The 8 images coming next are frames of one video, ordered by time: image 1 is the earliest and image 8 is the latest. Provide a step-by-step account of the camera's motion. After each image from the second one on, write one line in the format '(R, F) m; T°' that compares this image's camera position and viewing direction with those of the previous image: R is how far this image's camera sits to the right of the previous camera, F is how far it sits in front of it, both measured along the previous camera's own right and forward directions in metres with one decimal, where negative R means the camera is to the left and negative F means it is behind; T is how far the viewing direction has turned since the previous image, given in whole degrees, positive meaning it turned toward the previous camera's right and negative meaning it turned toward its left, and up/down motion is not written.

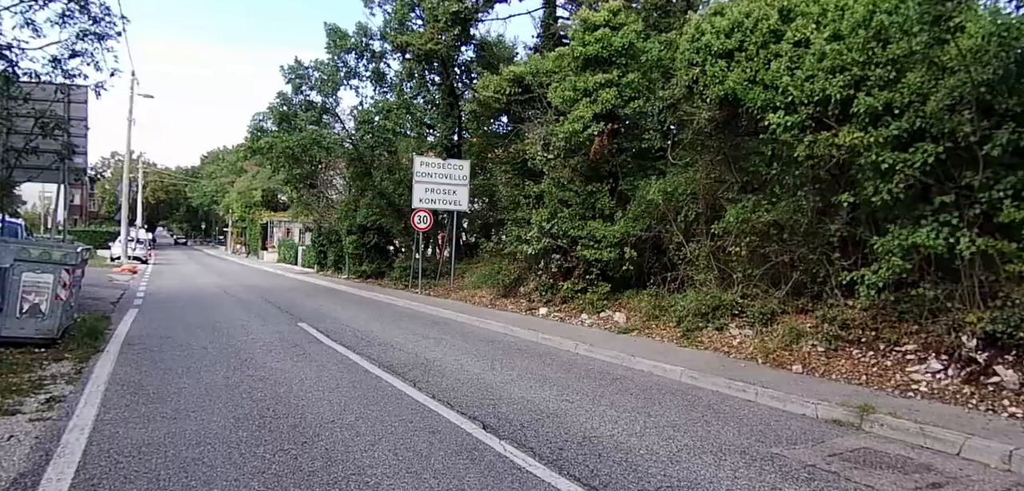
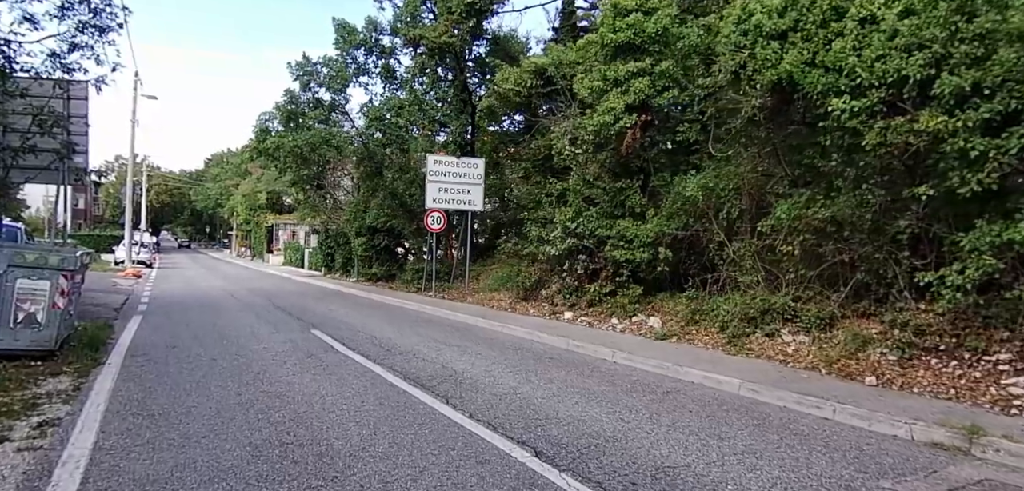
(-0.4, +0.7) m; 0°
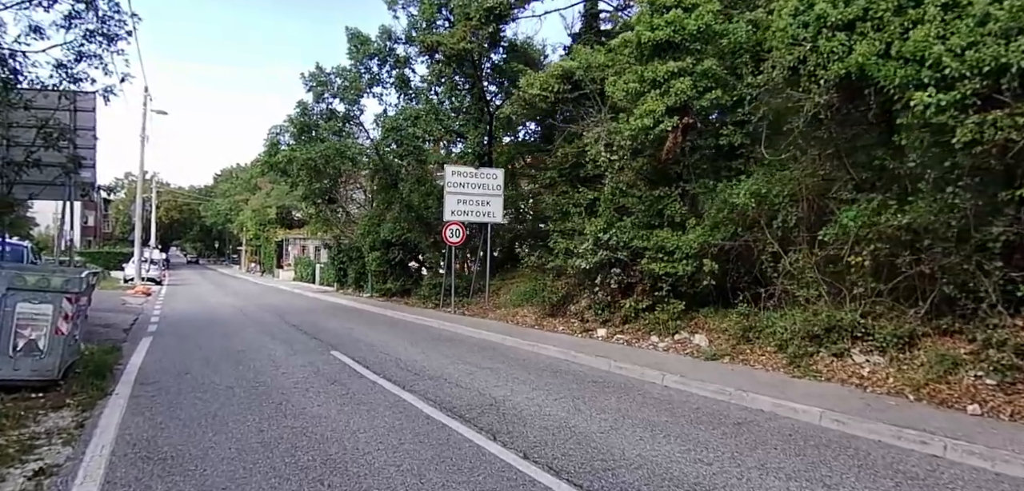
(-0.4, +0.7) m; -1°
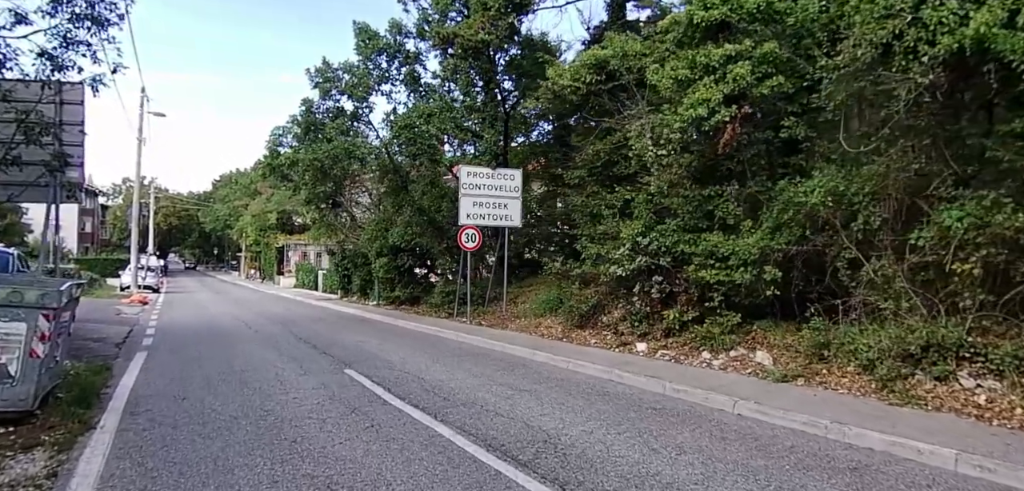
(-0.6, +1.1) m; 0°
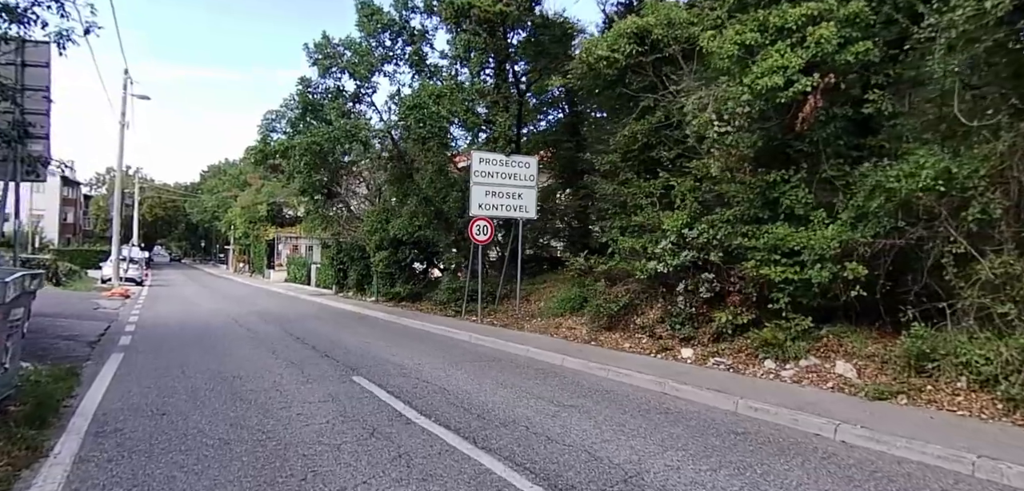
(-0.6, +1.3) m; +1°
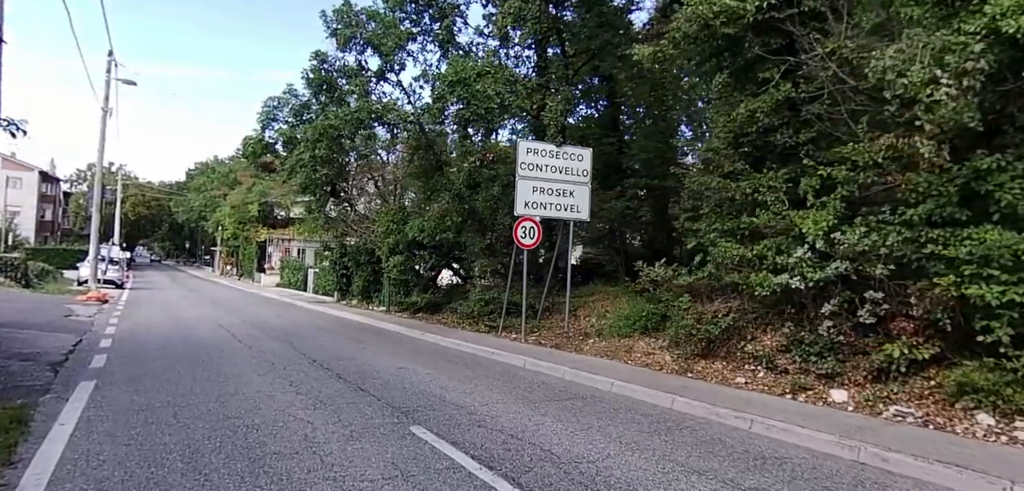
(-1.4, +2.3) m; +1°
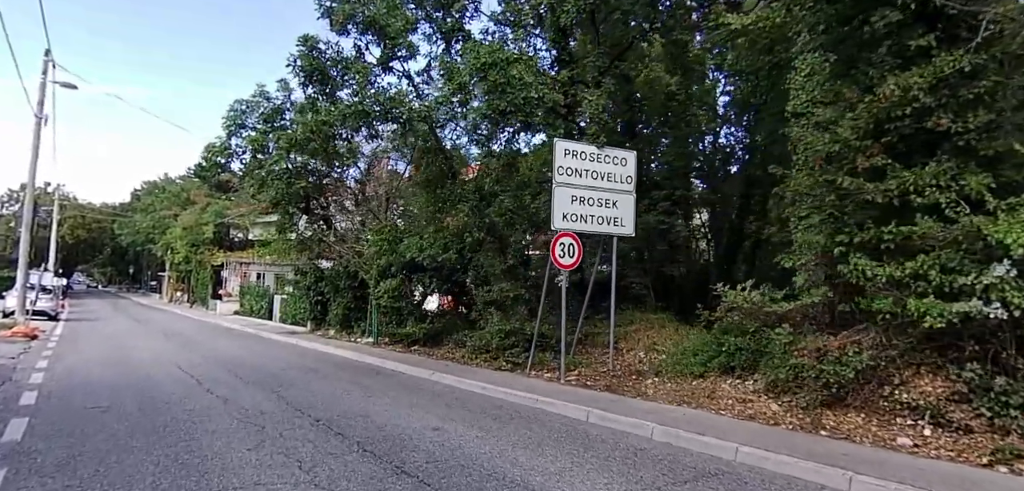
(-1.4, +2.3) m; +4°
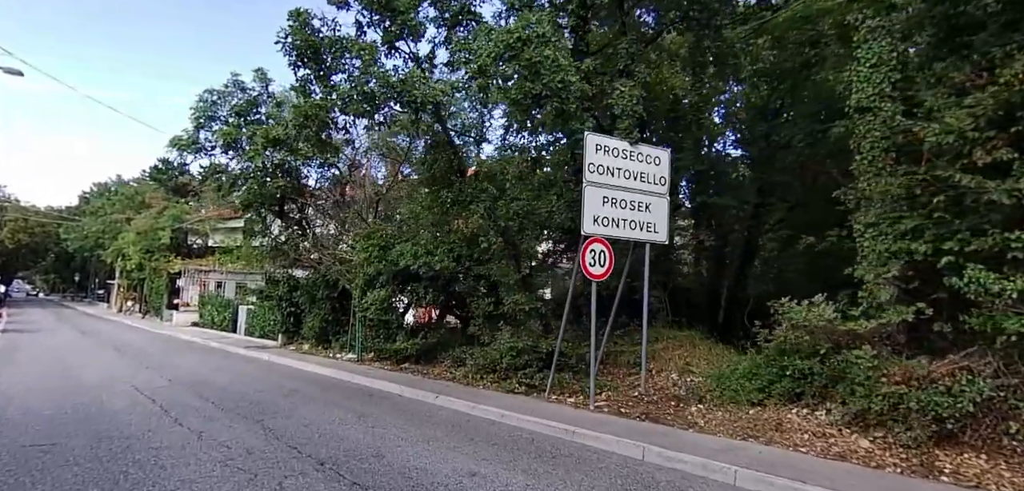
(-1.0, +1.4) m; +4°
